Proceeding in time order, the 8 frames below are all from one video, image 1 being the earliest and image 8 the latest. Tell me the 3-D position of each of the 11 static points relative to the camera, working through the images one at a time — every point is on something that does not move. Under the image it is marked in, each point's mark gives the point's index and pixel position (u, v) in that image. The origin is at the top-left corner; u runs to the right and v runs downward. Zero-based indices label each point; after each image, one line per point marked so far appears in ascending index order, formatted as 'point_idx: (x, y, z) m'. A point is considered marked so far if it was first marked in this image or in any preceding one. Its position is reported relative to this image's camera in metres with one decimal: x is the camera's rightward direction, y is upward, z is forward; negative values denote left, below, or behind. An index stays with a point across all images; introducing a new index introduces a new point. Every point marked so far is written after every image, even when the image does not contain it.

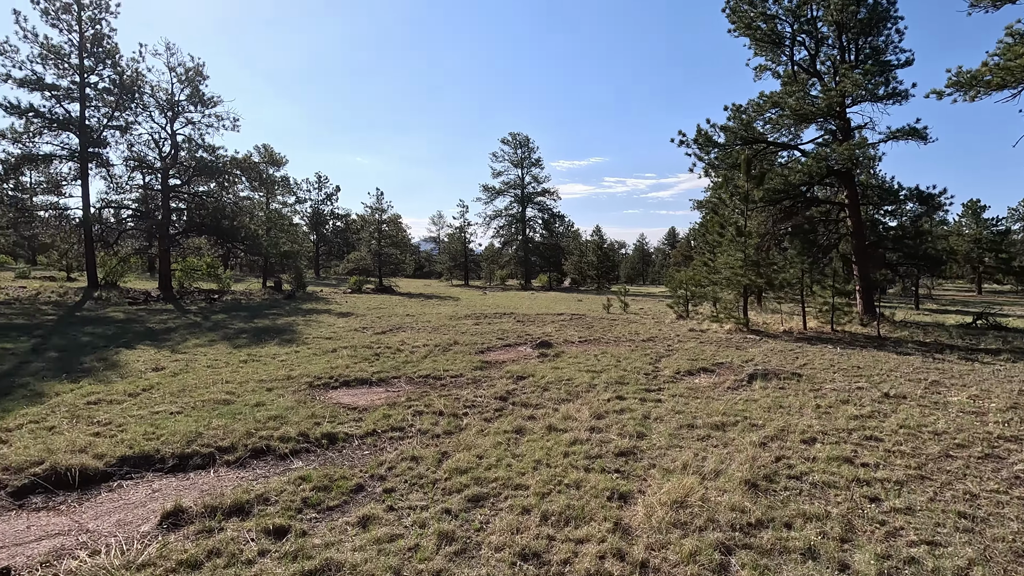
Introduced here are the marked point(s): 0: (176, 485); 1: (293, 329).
0: (-2.3, -1.3, +3.6) m
1: (-4.7, -0.9, +11.5) m
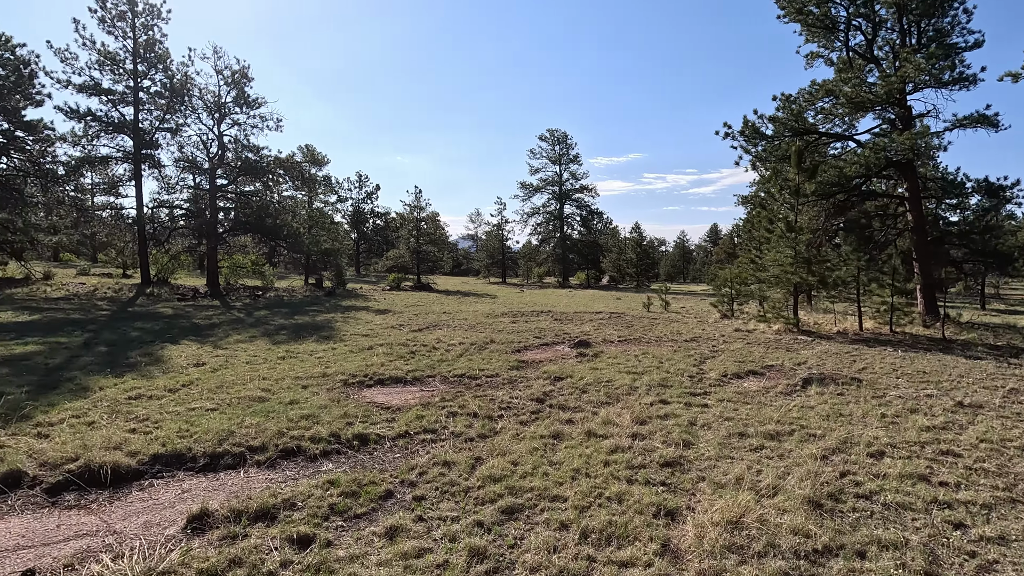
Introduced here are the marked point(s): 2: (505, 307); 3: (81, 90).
0: (-2.0, -1.3, +3.6) m
1: (-3.9, -0.8, +11.6) m
2: (-0.2, -0.6, +17.7) m
3: (-15.7, +7.2, +19.5) m
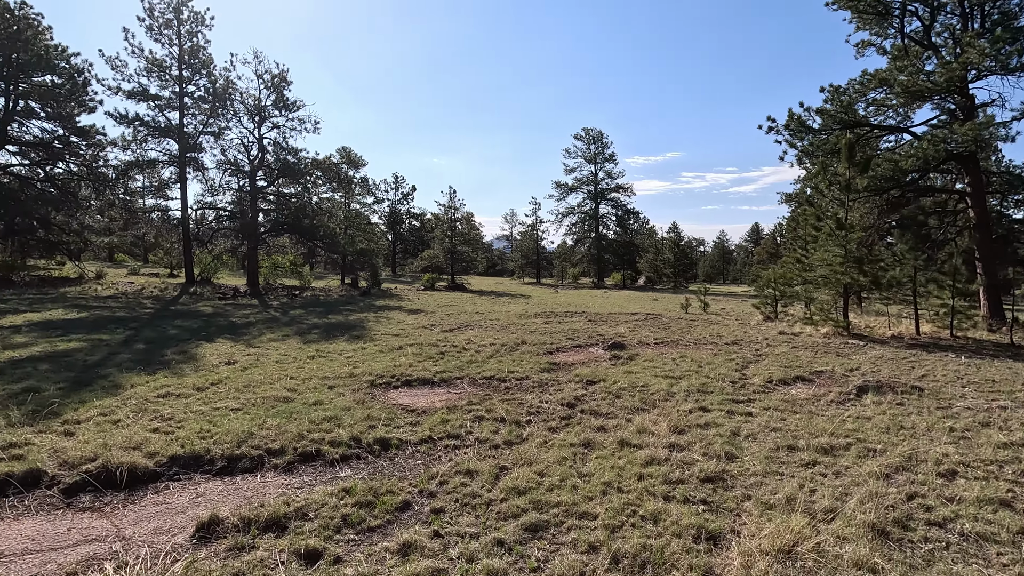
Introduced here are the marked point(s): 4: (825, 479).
0: (-1.9, -1.3, +3.4) m
1: (-3.2, -0.8, +11.6) m
2: (+0.9, -0.6, +17.4) m
3: (-14.5, +7.3, +20.2) m
4: (+2.0, -1.2, +3.5) m
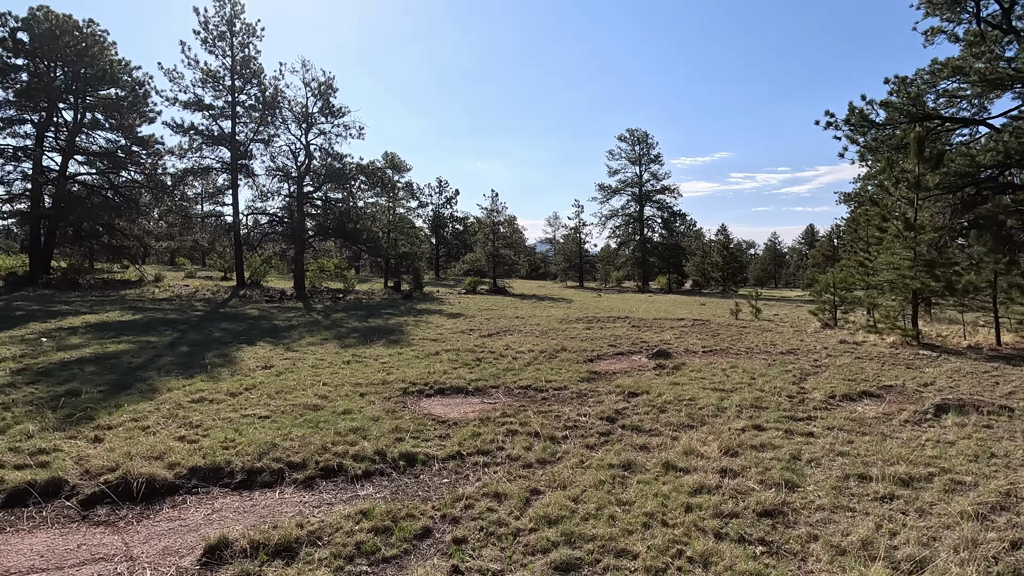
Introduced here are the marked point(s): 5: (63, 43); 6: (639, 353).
0: (-1.7, -1.3, +3.3) m
1: (-2.4, -0.9, +11.5) m
2: (+2.2, -0.8, +17.0) m
3: (-12.8, +7.2, +21.1) m
4: (+2.2, -1.3, +3.0) m
5: (-16.5, +9.0, +19.5) m
6: (+2.3, -1.2, +9.5) m
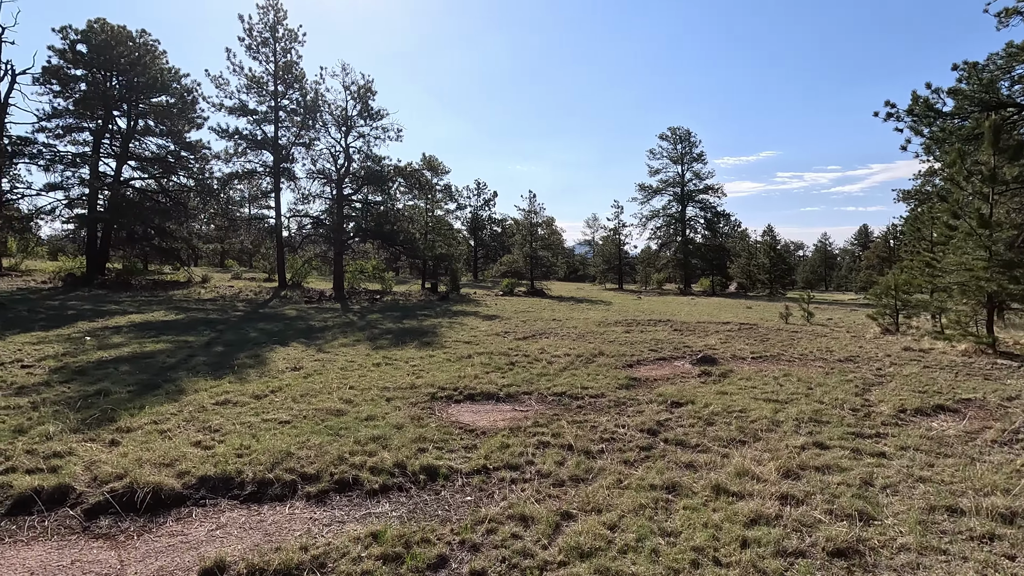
0: (-1.5, -1.3, +3.0) m
1: (-1.6, -0.9, +11.3) m
2: (+3.3, -0.8, +16.5) m
3: (-11.4, +7.1, +21.6) m
4: (+2.3, -1.3, +2.5) m
5: (-15.1, +8.9, +20.4) m
6: (+2.9, -1.2, +9.0) m
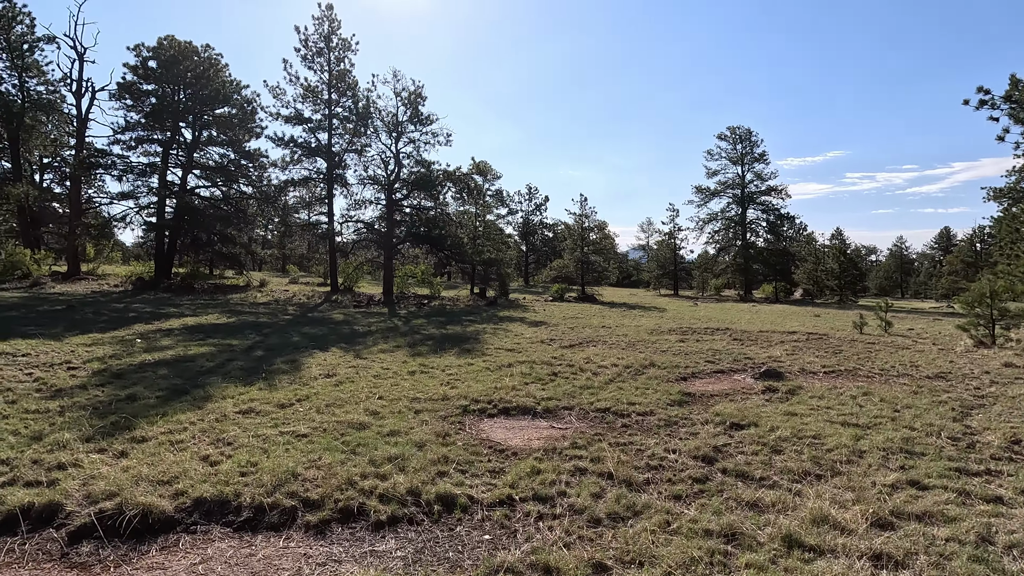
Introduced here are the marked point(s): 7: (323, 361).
0: (-1.4, -1.3, +2.7) m
1: (-0.7, -1.0, +11.0) m
2: (+4.7, -1.0, +15.6) m
3: (-9.3, +6.9, +22.2) m
4: (+2.4, -1.3, +1.8) m
5: (-13.1, +8.8, +21.4) m
6: (+3.5, -1.3, +8.2) m
7: (-2.8, -1.1, +7.8) m
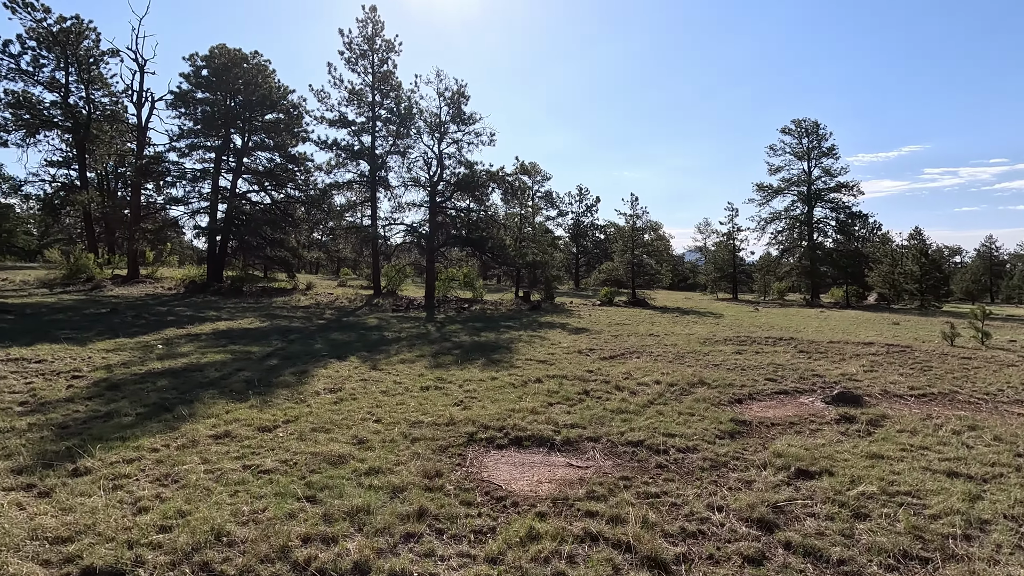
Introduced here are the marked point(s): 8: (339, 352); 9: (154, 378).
0: (-1.6, -1.4, +2.0) m
1: (0.0, -1.1, +10.1) m
2: (+5.8, -1.1, +14.2) m
3: (-7.5, +6.8, +22.3) m
4: (+2.1, -1.4, +0.7) m
5: (-11.4, +8.7, +21.8) m
6: (+3.9, -1.4, +7.0) m
7: (-2.4, -1.1, +7.2) m
8: (-2.9, -1.1, +9.2) m
9: (-4.5, -1.1, +6.7) m
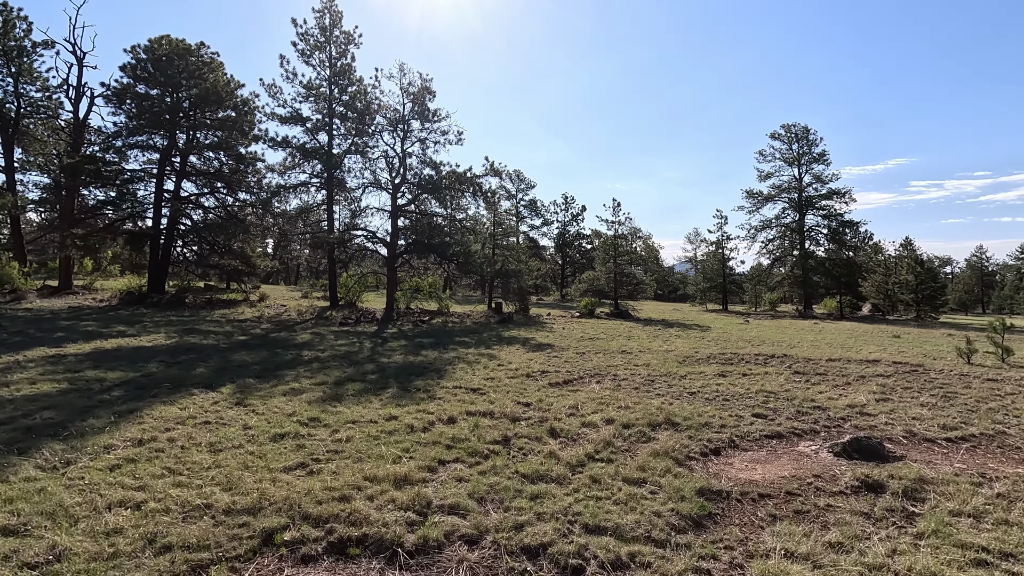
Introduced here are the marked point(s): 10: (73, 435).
0: (-2.5, -1.4, +0.1) m
1: (-1.1, -1.3, +8.3) m
2: (+4.7, -1.4, +12.4) m
3: (-8.7, +6.4, +20.5) m
4: (+1.2, -1.3, -1.1) m
5: (-12.6, +8.3, +20.0) m
6: (+2.9, -1.4, +5.2) m
7: (-3.4, -1.2, +5.3) m
8: (-4.0, -1.2, +7.3) m
9: (-5.4, -1.2, +4.8) m
10: (-3.7, -1.2, +4.6) m
